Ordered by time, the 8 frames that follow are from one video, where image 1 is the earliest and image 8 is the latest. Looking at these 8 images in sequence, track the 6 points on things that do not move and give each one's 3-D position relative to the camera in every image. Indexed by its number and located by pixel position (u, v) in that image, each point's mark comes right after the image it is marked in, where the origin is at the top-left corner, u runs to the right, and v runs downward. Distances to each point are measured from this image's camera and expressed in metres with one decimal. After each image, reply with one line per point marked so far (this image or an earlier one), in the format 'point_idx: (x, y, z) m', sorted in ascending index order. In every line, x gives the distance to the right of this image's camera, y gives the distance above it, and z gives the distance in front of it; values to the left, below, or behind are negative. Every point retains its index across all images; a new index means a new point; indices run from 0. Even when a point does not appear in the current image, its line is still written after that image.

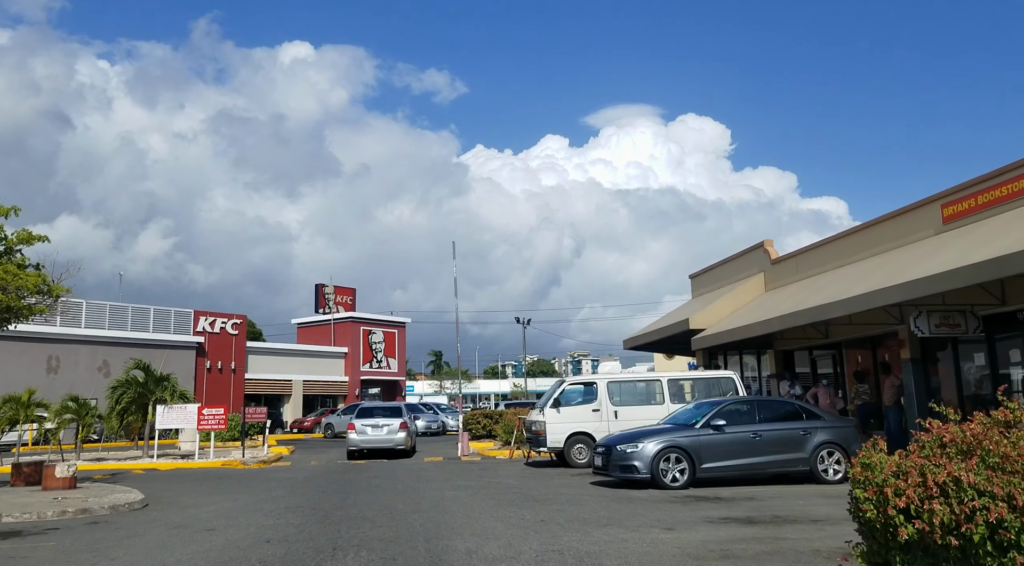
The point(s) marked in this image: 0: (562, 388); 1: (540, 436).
0: (+1.1, -2.3, +17.5) m
1: (+0.6, -3.4, +17.2) m
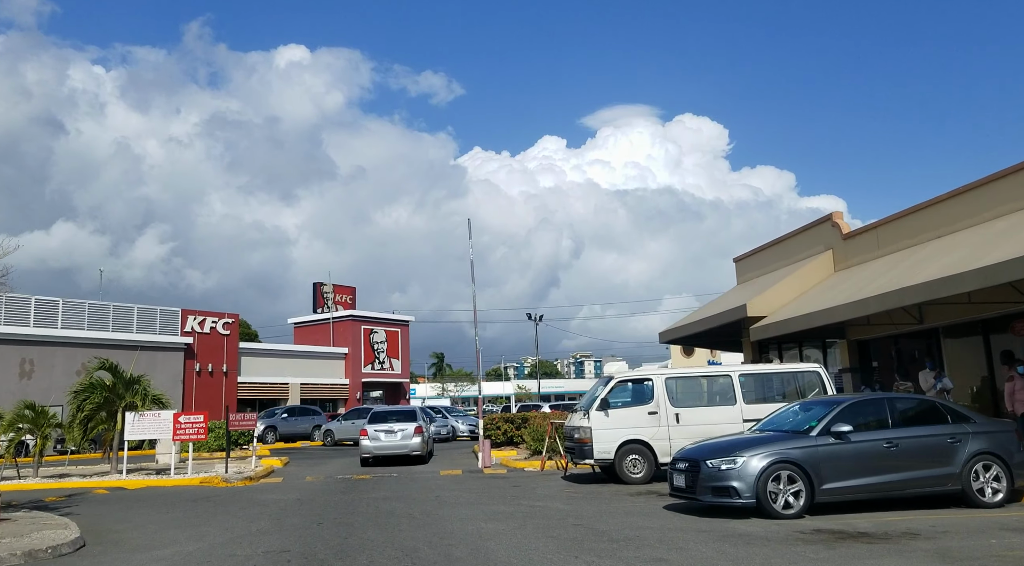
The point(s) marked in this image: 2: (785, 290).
0: (+1.8, -1.9, +14.4) m
1: (+1.3, -2.9, +14.1) m
2: (+6.6, -0.2, +19.0) m
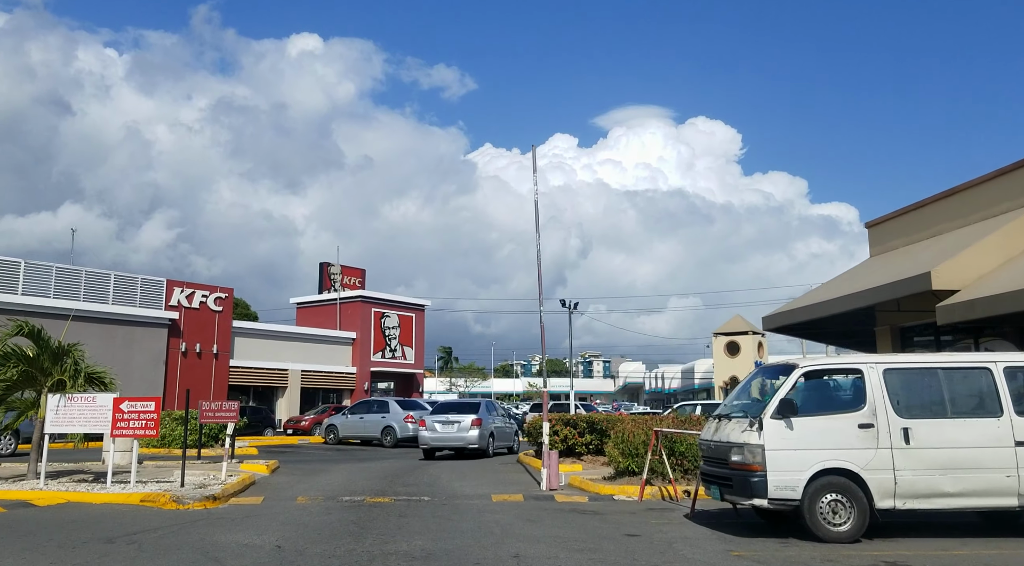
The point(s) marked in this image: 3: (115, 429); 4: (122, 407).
0: (+3.2, -1.1, +8.9) m
1: (+2.6, -2.1, +8.6) m
2: (+8.1, +0.5, +13.4) m
3: (-6.6, -2.4, +13.0) m
4: (-6.5, -2.1, +13.1) m
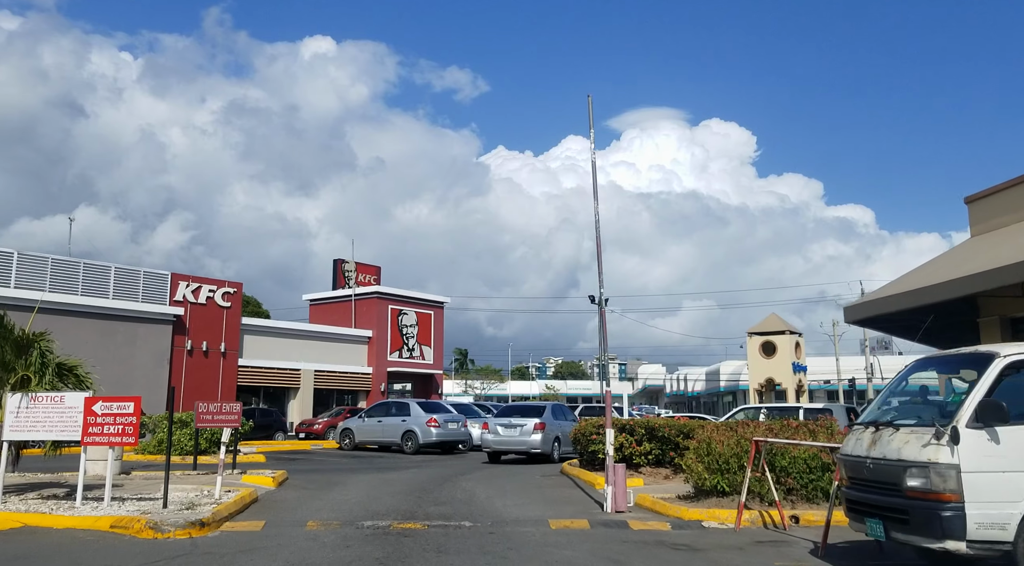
0: (+3.9, -0.7, +6.5) m
1: (+3.3, -1.8, +6.1) m
2: (+8.9, +0.8, +10.9) m
3: (-5.8, -2.1, +10.7) m
4: (-5.7, -1.7, +10.8) m
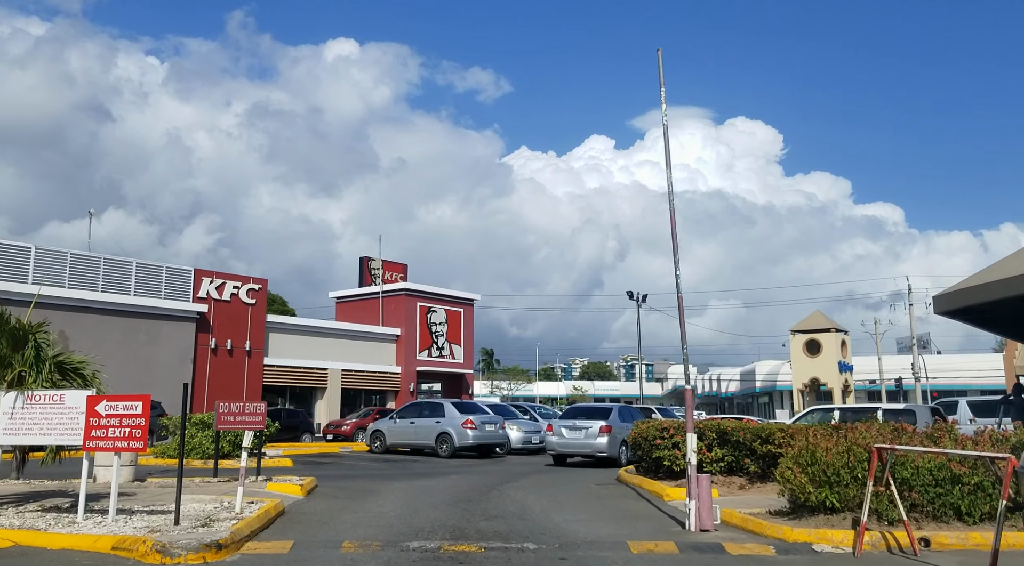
0: (+4.5, -0.5, +4.8) m
1: (+4.0, -1.5, +4.5) m
2: (+9.6, +1.1, +9.1) m
3: (-5.0, -1.9, +9.3) m
4: (-4.9, -1.5, +9.4) m
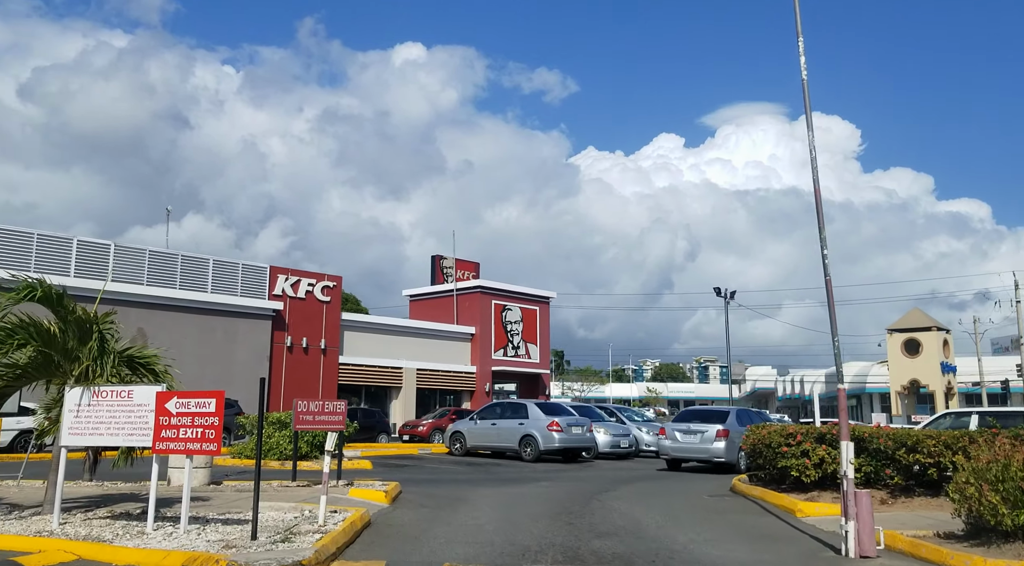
0: (+5.4, -0.3, +3.1) m
1: (+4.8, -1.3, +2.8) m
2: (+10.8, +1.3, +6.9) m
3: (-3.8, -1.7, +8.4) m
4: (-3.7, -1.3, +8.4) m
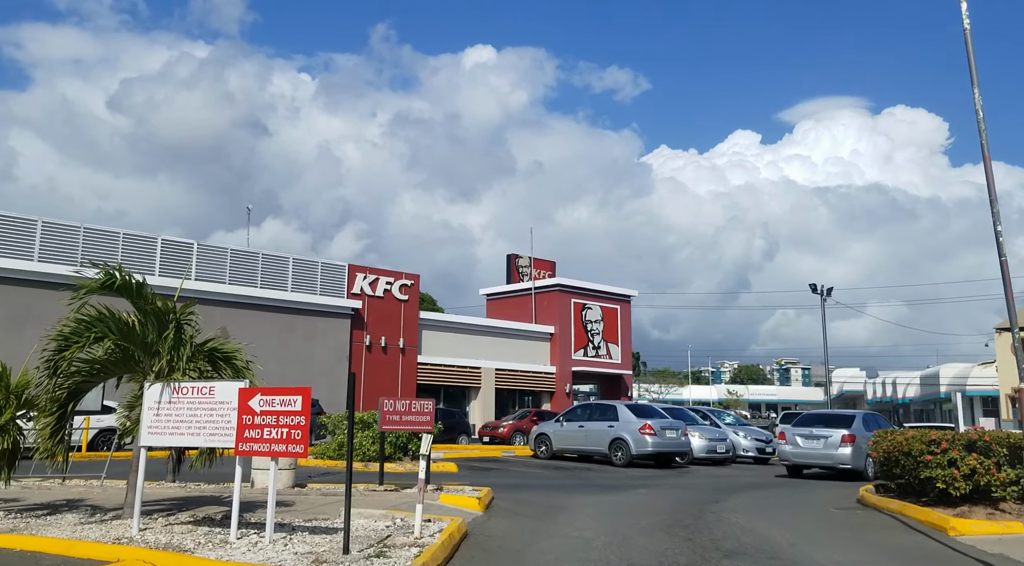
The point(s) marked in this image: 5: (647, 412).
0: (+5.9, -0.1, +1.6) m
1: (+5.4, -1.1, +1.4) m
2: (+11.7, +1.6, +4.9) m
3: (-2.6, -1.6, +7.7) m
4: (-2.6, -1.2, +7.7) m
5: (+3.3, -3.2, +19.7) m
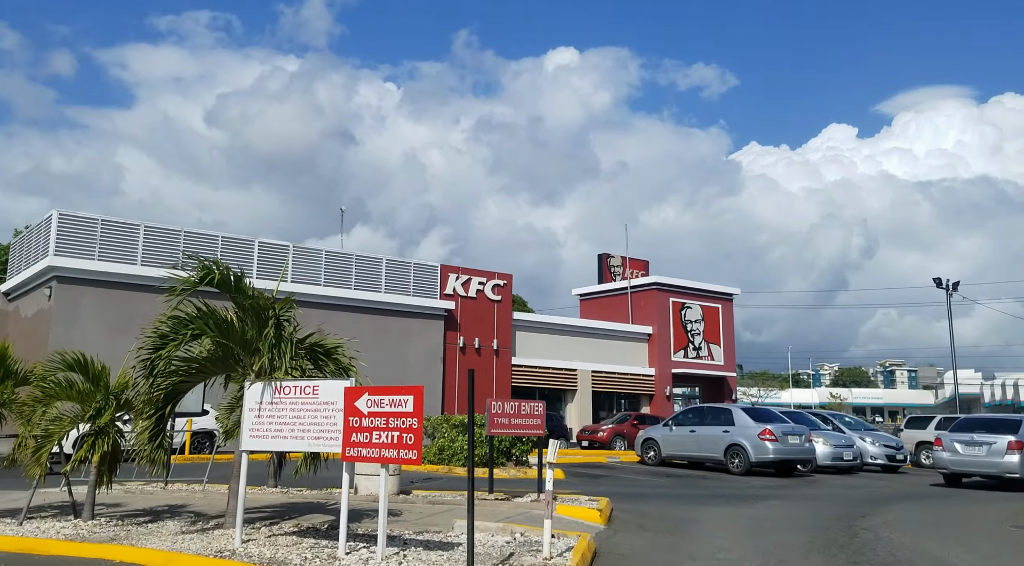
0: (+6.4, +0.2, 0.0) m
1: (+5.9, -0.8, -0.2) m
2: (+12.5, +1.9, +2.7) m
3: (-1.4, -1.5, +6.9) m
4: (-1.3, -1.1, +7.0) m
5: (+5.8, -3.1, +18.2) m
